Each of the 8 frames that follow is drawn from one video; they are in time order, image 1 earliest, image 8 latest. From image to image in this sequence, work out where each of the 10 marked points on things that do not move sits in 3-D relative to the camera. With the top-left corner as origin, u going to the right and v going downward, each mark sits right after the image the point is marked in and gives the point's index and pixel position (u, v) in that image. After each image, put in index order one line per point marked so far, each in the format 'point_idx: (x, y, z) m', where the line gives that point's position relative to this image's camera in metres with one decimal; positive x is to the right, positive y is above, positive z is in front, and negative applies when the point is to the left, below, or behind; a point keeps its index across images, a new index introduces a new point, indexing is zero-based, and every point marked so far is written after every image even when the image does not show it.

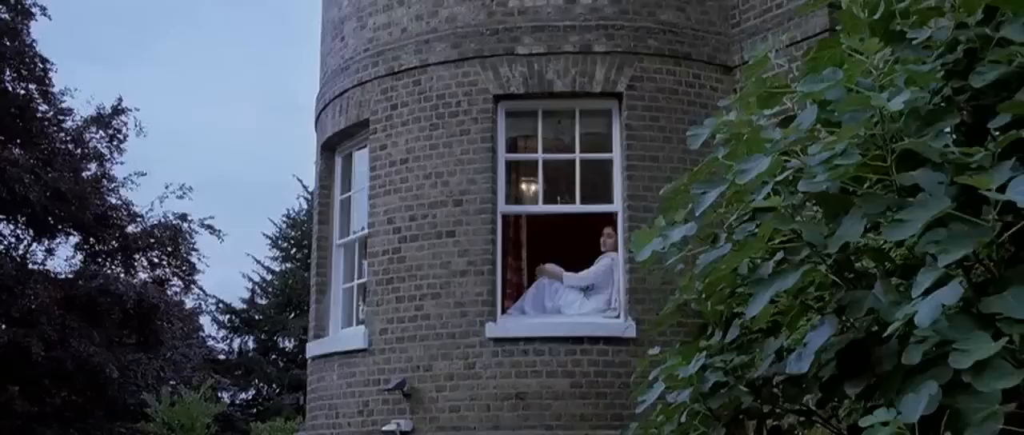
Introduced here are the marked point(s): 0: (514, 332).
0: (0.0, -0.9, +8.7) m
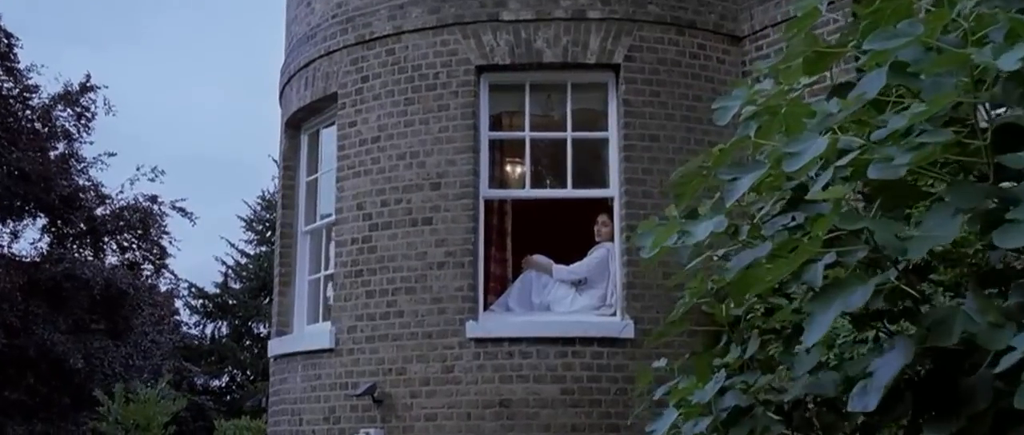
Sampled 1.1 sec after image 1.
0: (-0.1, -0.8, +7.7) m
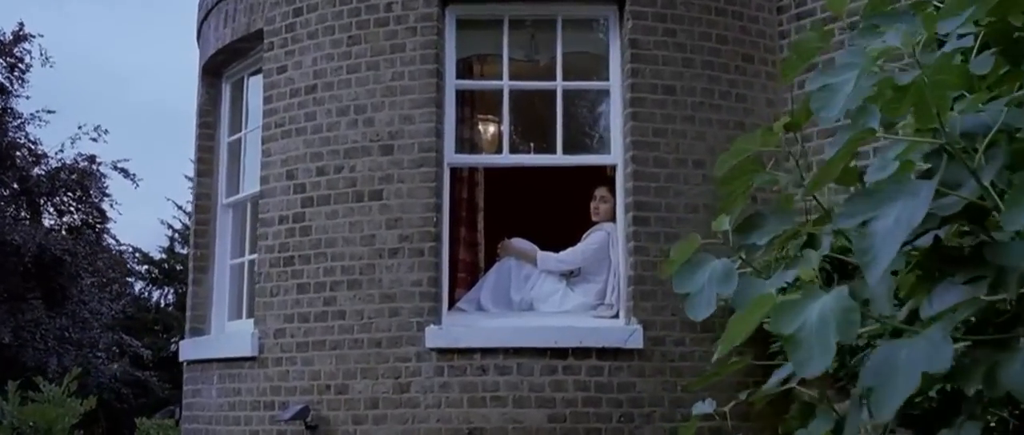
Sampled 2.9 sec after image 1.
0: (-0.2, -0.6, +5.9) m
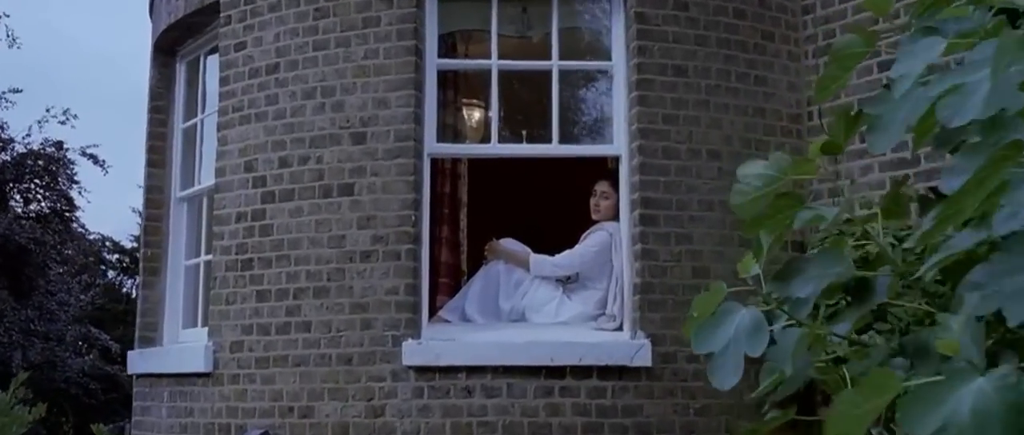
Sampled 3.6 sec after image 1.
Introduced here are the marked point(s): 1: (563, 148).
0: (-0.3, -0.6, +5.2) m
1: (+0.2, +0.3, +5.6) m
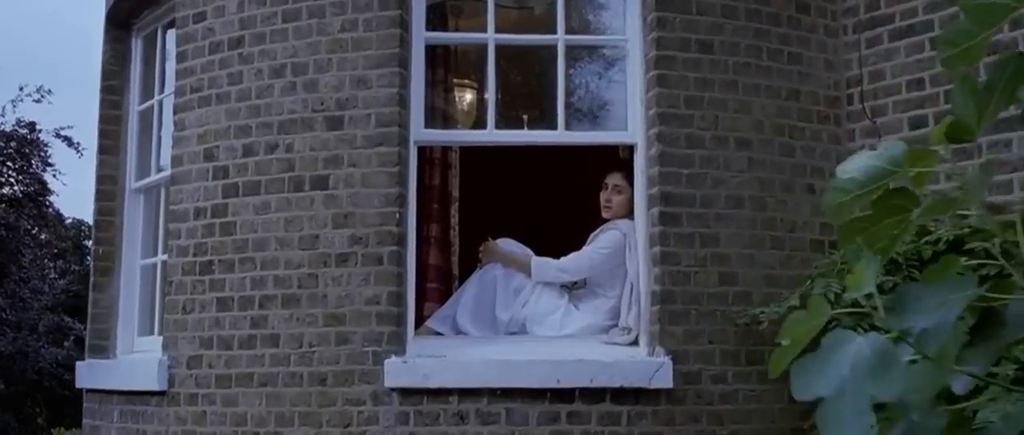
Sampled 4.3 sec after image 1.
0: (-0.3, -0.6, +4.5) m
1: (+0.2, +0.3, +4.9) m
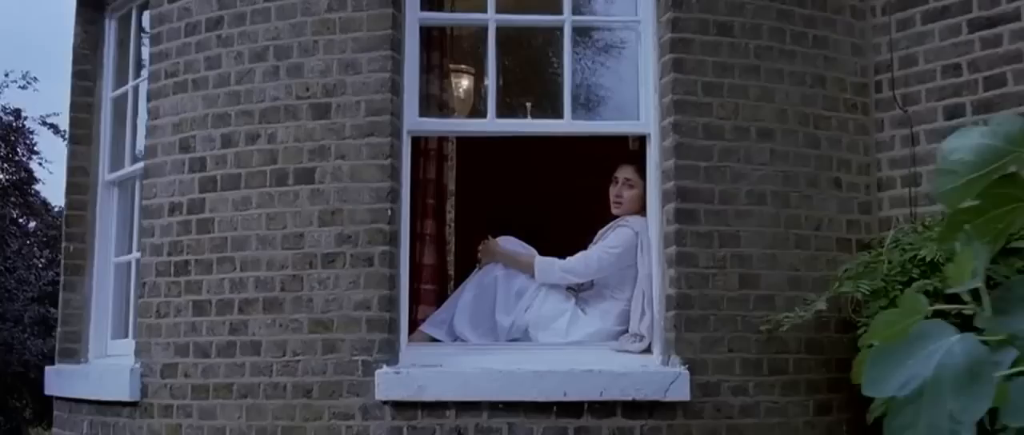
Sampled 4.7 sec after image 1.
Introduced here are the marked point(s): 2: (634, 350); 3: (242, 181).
0: (-0.3, -0.6, +4.1) m
1: (+0.3, +0.4, +4.5) m
2: (+0.5, -0.5, +4.4) m
3: (-1.0, +0.1, +4.5) m
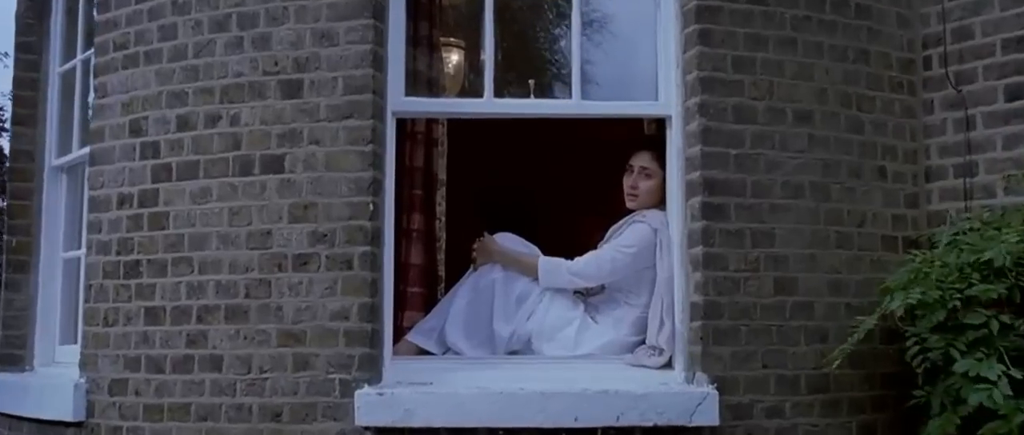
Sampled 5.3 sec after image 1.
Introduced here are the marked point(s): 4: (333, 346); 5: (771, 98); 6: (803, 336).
0: (-0.3, -0.6, +3.5) m
1: (+0.3, +0.4, +3.9) m
2: (+0.5, -0.5, +3.8) m
3: (-1.0, +0.2, +3.9) m
4: (-0.6, -0.4, +3.6) m
5: (+0.8, +0.4, +3.8) m
6: (+0.9, -0.4, +3.8) m
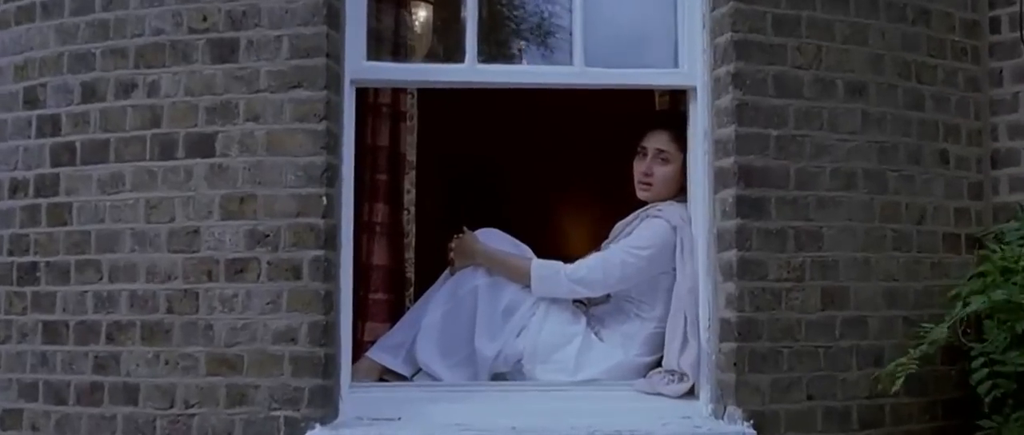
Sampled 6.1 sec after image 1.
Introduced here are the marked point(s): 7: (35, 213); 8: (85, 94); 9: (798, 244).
0: (-0.3, -0.6, +2.8) m
1: (+0.2, +0.4, +3.2) m
2: (+0.4, -0.5, +3.1) m
3: (-1.1, +0.2, +3.1) m
4: (-0.6, -0.4, +2.9) m
5: (+0.8, +0.4, +3.1) m
6: (+0.9, -0.4, +3.1) m
7: (-1.3, 0.0, +3.2) m
8: (-1.1, +0.3, +3.2) m
9: (+0.7, -0.1, +3.0) m
